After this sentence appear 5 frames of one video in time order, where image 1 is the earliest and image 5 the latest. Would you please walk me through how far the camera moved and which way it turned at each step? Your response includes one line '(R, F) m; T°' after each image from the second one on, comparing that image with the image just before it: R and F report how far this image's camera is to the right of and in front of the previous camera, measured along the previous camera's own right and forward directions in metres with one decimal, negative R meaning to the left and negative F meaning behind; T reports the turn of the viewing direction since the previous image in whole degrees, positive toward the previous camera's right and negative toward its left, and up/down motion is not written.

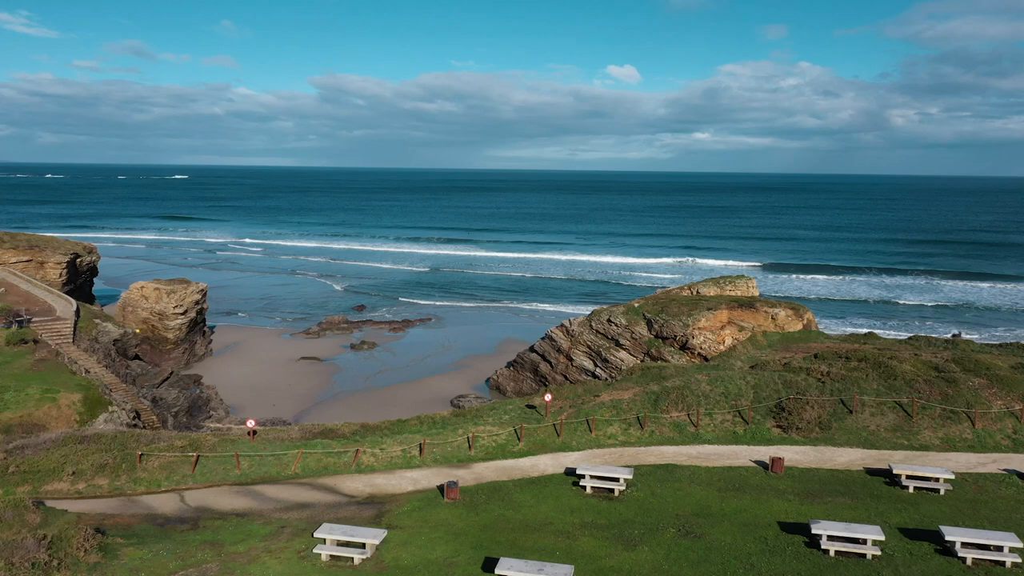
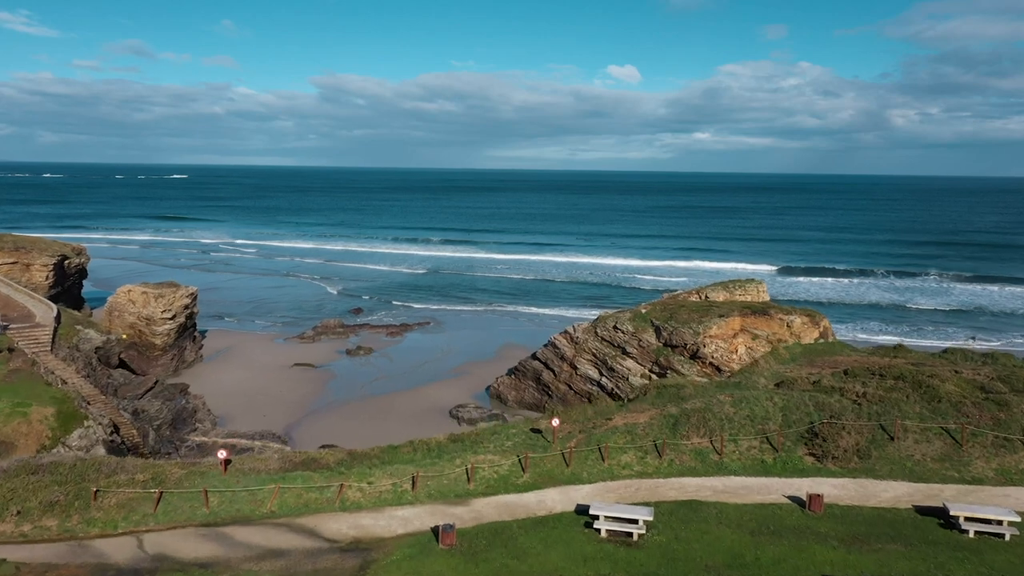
(-0.1, +0.9) m; 0°
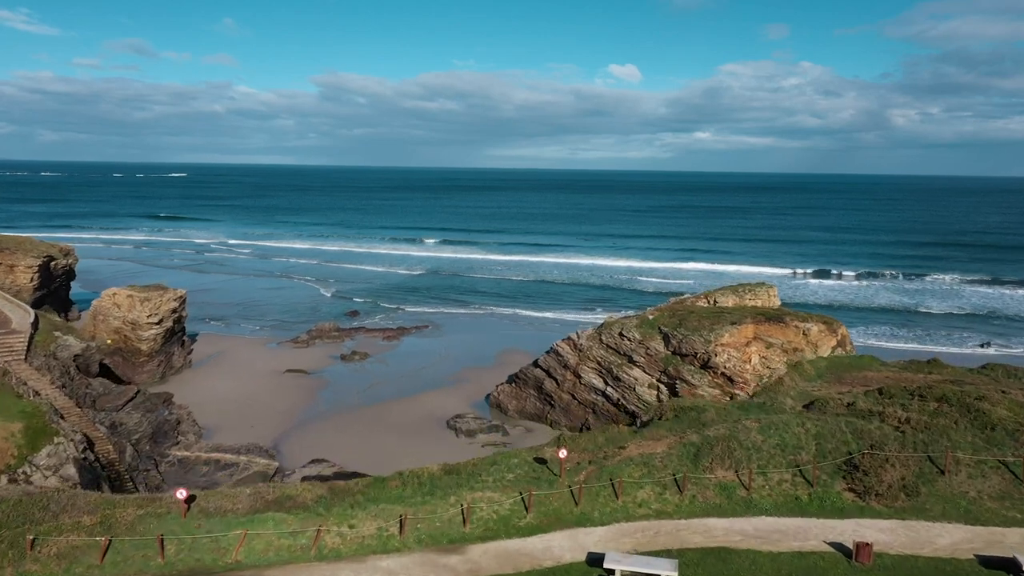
(0.0, +0.9) m; 0°
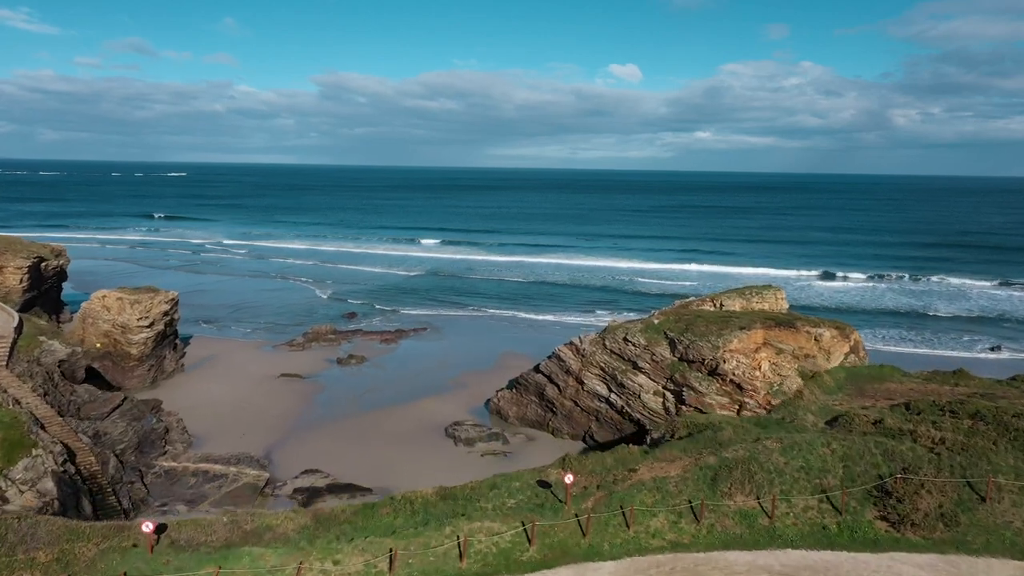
(0.0, +0.6) m; 0°
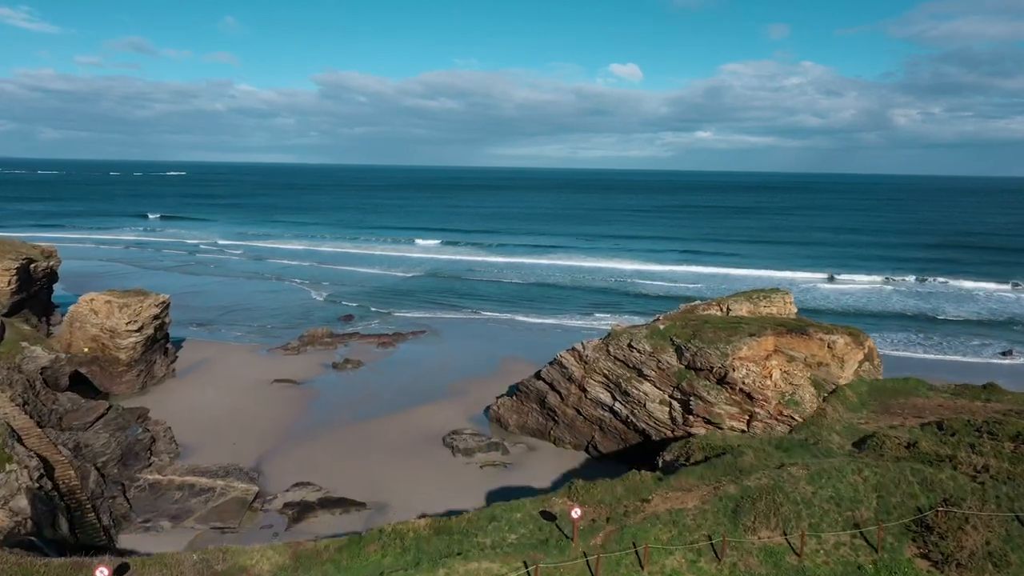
(0.0, +0.7) m; 0°
